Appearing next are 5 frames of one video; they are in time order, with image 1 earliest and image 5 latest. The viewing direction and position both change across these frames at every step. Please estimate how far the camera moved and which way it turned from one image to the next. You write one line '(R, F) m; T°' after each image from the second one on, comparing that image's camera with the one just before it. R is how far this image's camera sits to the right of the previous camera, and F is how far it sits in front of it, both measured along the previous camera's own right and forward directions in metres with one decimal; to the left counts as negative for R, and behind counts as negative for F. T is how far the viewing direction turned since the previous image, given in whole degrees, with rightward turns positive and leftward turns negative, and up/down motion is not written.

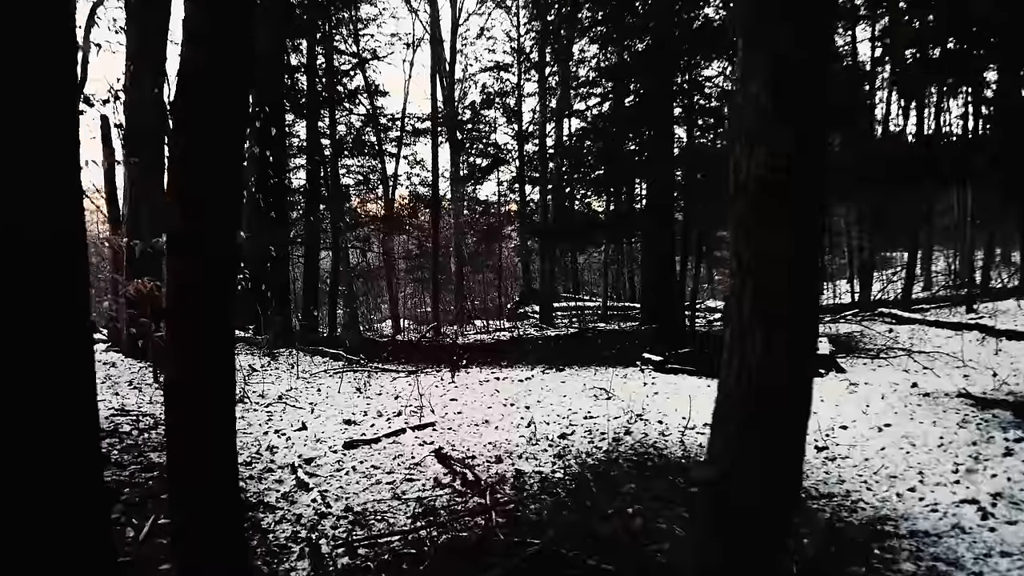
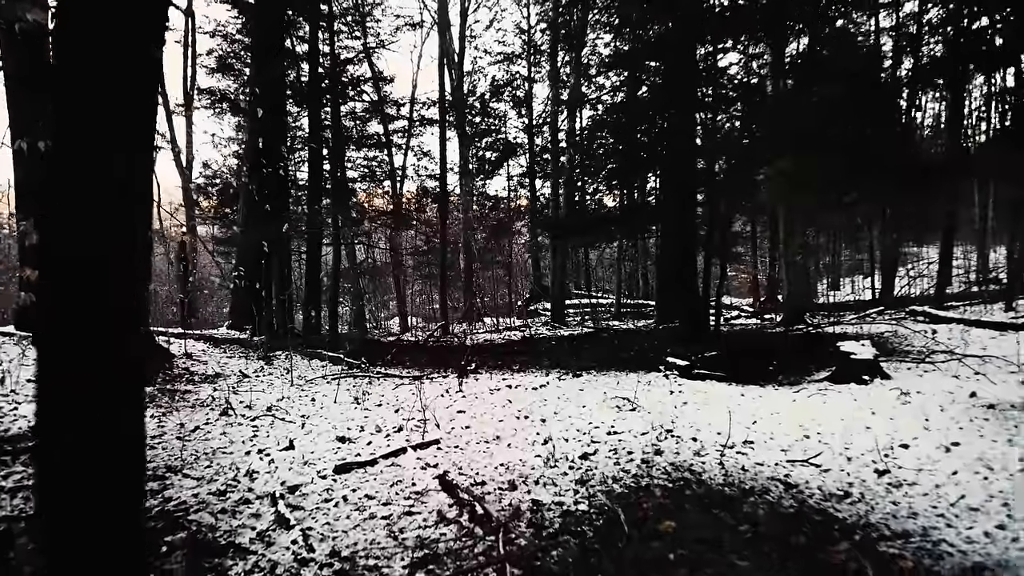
(-0.1, +1.0) m; -1°
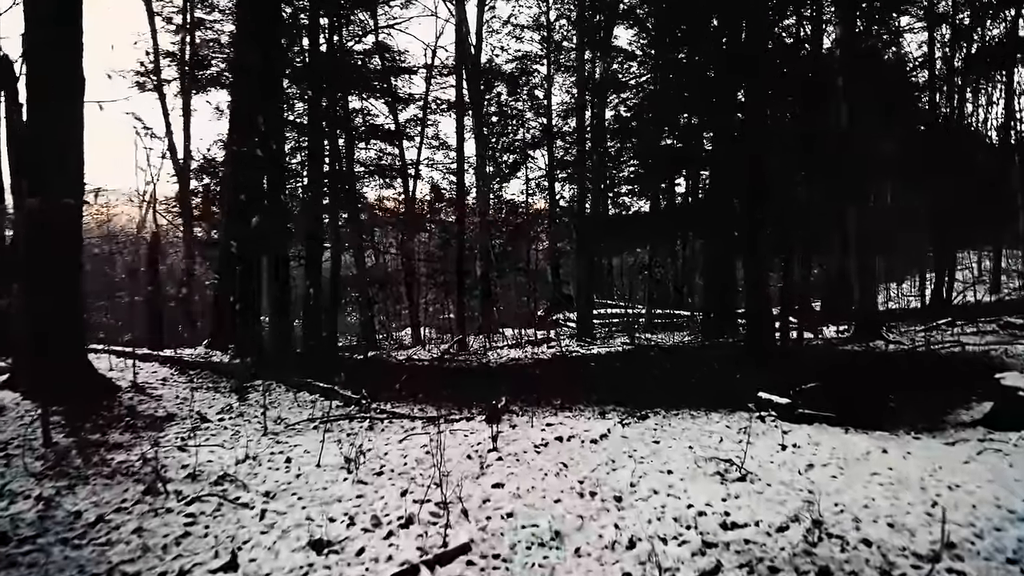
(-0.4, +2.6) m; -1°
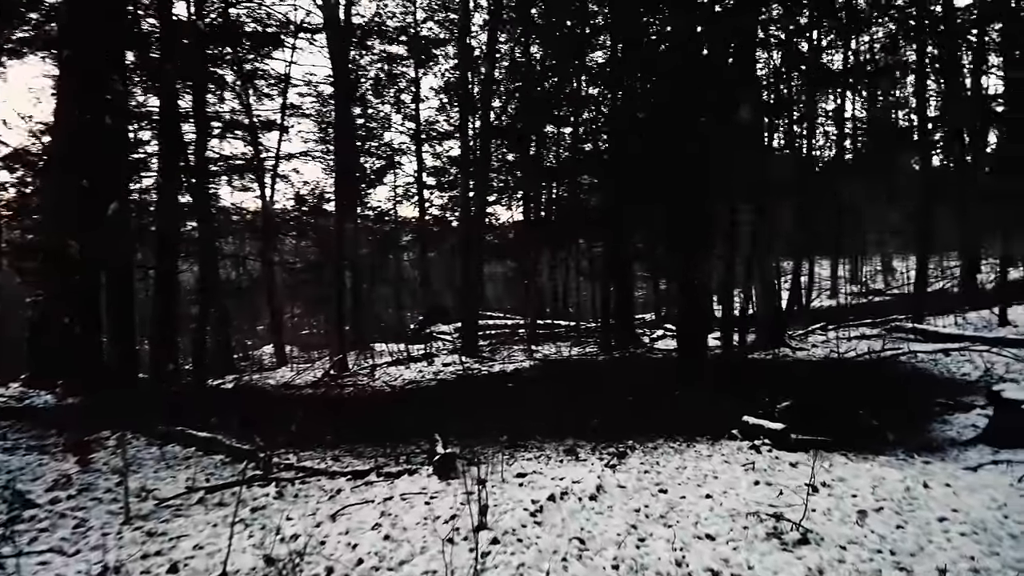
(-0.9, +1.8) m; +12°
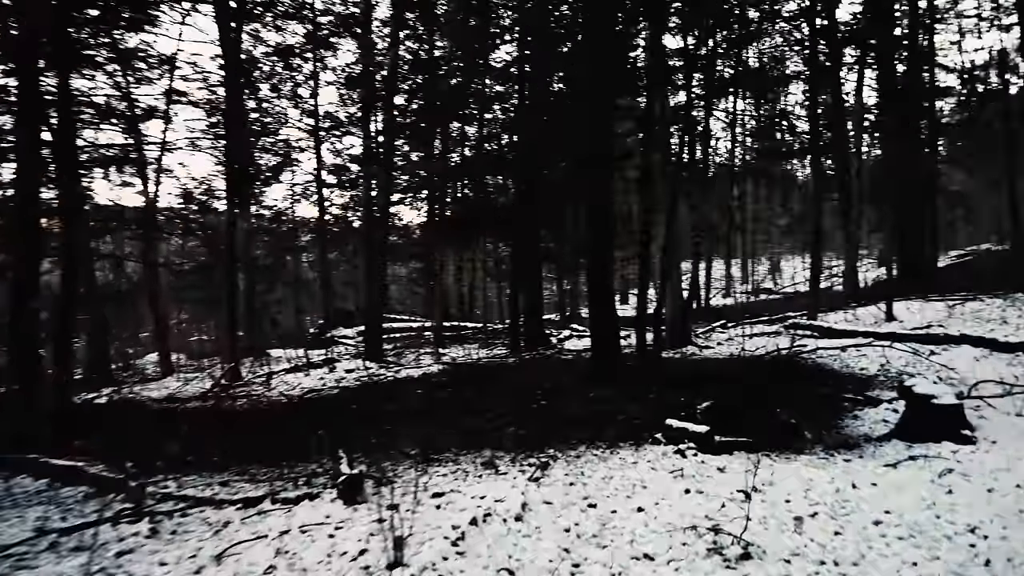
(-0.1, +0.6) m; +8°
